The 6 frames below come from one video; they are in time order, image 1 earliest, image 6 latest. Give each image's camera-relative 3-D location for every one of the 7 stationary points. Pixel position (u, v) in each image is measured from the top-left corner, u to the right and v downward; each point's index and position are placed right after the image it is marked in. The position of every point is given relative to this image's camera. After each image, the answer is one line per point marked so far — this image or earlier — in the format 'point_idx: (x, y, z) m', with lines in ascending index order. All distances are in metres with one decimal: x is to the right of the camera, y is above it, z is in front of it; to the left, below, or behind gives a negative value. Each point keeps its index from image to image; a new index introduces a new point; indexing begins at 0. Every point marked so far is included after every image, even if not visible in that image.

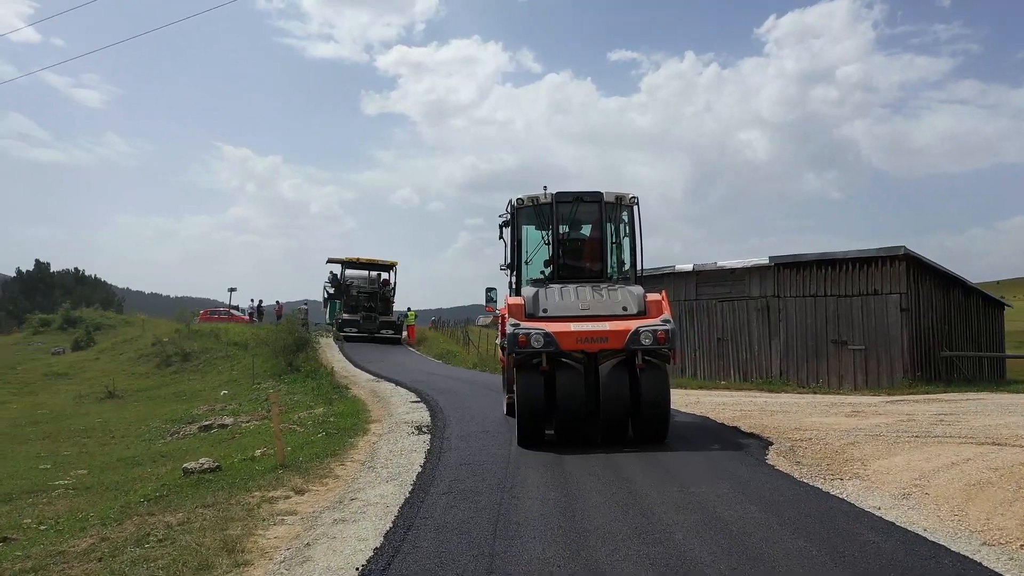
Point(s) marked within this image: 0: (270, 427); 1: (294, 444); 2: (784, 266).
0: (-4.3, -2.5, +13.3) m
1: (-3.1, -2.2, +10.5) m
2: (+7.1, +0.6, +19.7) m
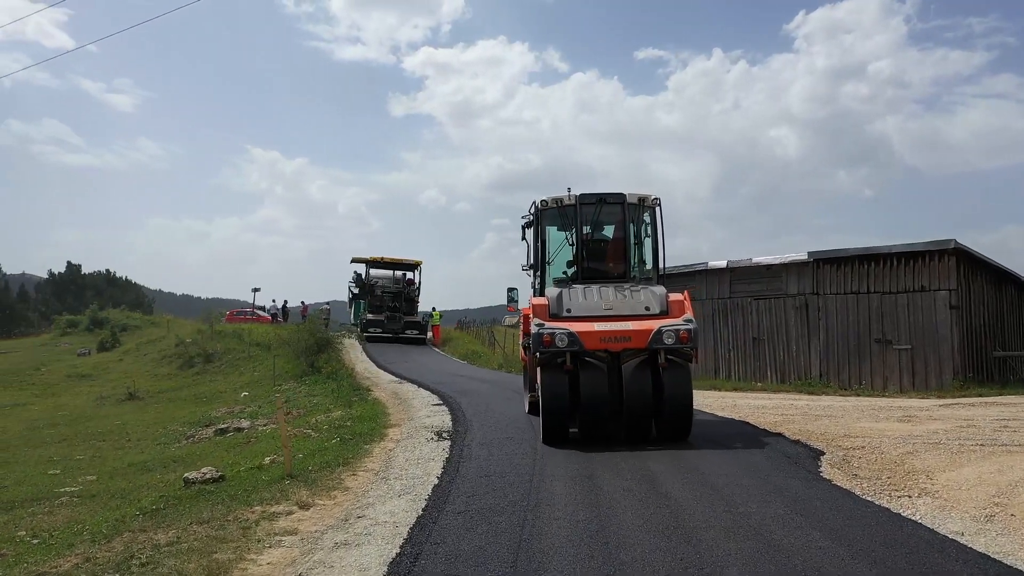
0: (-3.9, -2.5, +12.7) m
1: (-2.7, -2.2, +9.9) m
2: (+7.8, +0.7, +18.8) m
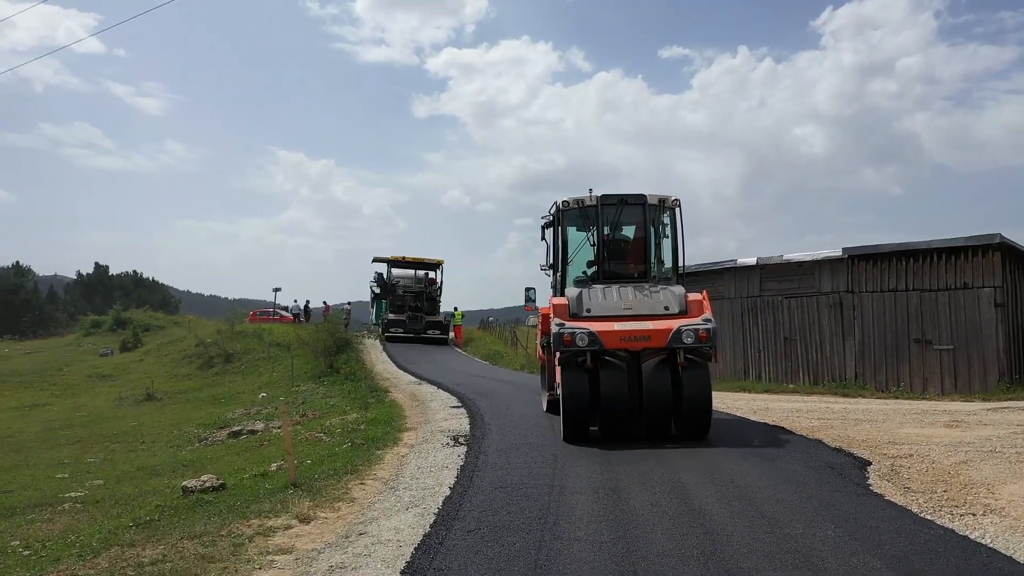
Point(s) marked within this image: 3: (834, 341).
0: (-3.5, -2.4, +12.3) m
1: (-2.5, -2.1, +9.4) m
2: (+8.3, +0.7, +18.0) m
3: (+7.9, -1.3, +18.3) m
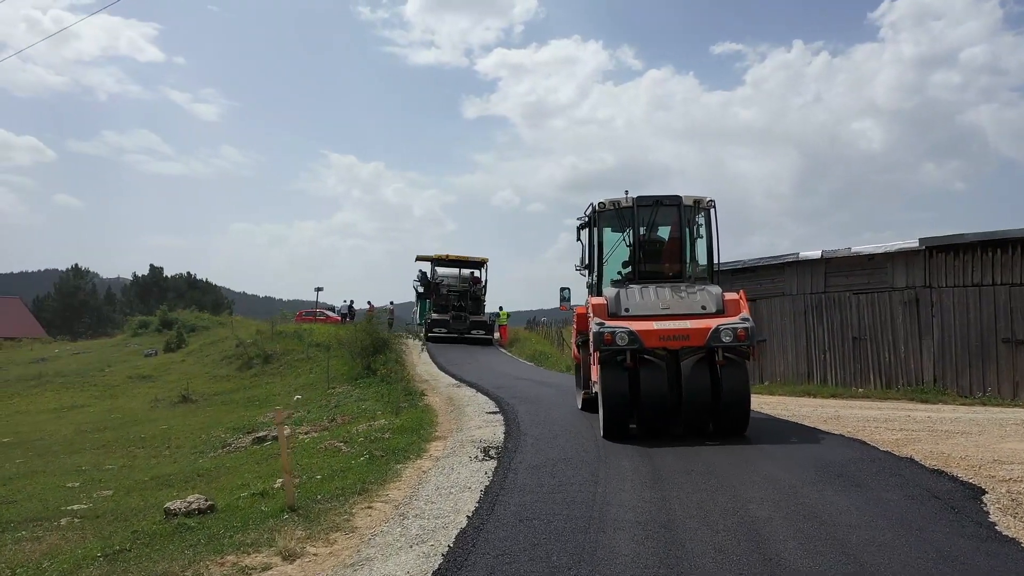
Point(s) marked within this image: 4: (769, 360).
0: (-2.9, -2.4, +11.4) m
1: (-2.1, -2.1, +8.4) m
2: (+9.2, +0.8, +16.2) m
3: (+8.9, -1.2, +16.6) m
4: (+6.8, -2.0, +19.7) m
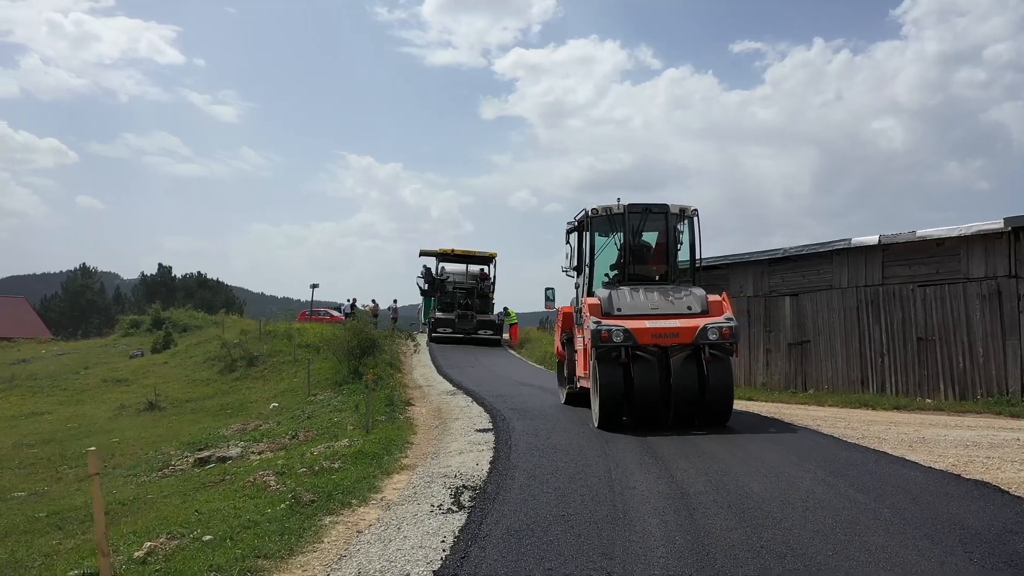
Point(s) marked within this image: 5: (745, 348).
0: (-3.0, -2.2, +8.9) m
1: (-2.2, -1.9, +5.9) m
2: (+9.2, +1.0, +13.5) m
3: (+8.9, -1.0, +13.9) m
4: (+6.8, -1.8, +17.0) m
5: (+5.8, -1.5, +18.7) m
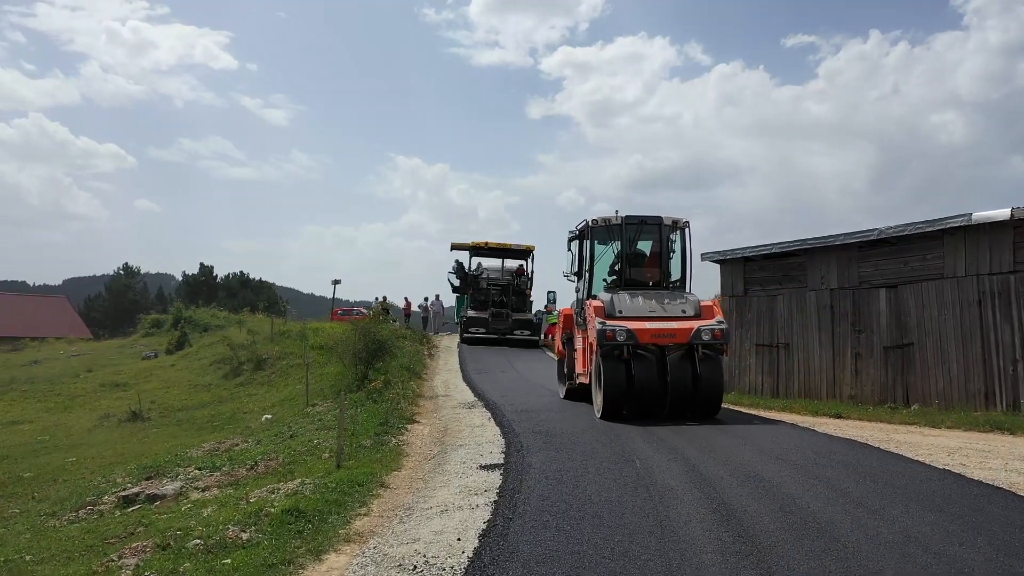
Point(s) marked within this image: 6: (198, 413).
0: (-3.0, -2.0, +6.2) m
1: (-2.4, -1.7, +3.2) m
2: (+9.6, +1.2, +10.0) m
3: (+9.2, -0.8, +10.4) m
4: (+7.4, -1.6, +13.6) m
5: (+6.5, -1.3, +15.4) m
6: (-7.3, -2.9, +17.4) m
